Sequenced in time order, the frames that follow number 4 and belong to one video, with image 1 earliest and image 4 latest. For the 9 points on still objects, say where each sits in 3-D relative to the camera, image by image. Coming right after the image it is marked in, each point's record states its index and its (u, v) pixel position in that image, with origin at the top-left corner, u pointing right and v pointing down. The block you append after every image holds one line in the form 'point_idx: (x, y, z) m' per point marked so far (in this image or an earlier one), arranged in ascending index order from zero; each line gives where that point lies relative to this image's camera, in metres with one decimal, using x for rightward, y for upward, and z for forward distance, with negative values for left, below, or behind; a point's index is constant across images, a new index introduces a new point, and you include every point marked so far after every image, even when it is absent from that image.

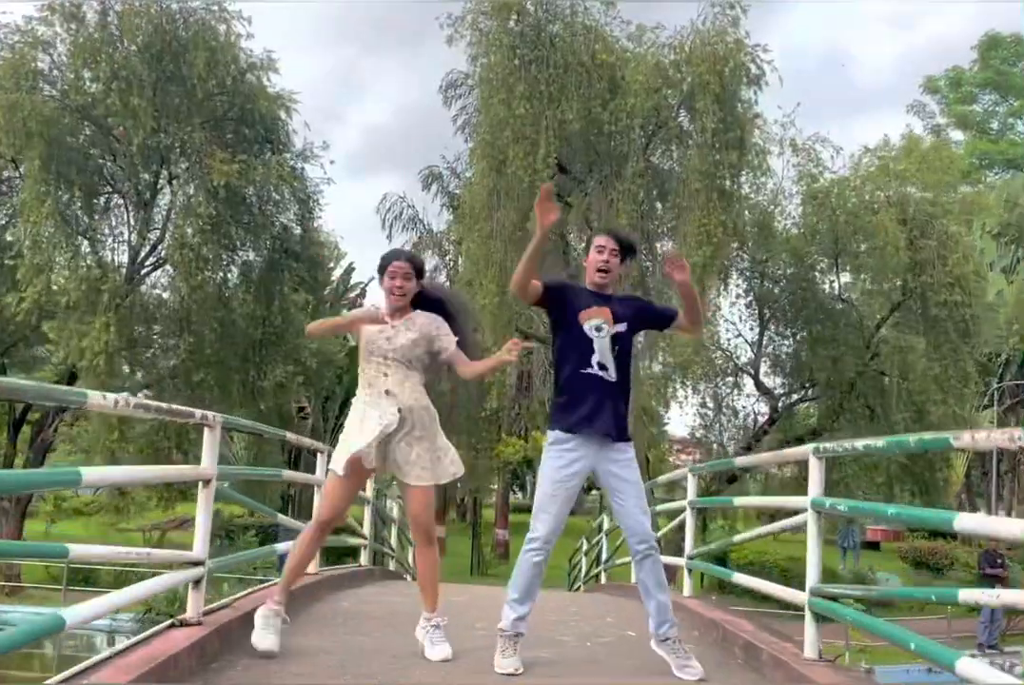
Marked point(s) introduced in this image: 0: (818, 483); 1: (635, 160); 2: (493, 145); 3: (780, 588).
0: (+1.2, -0.5, +3.8) m
1: (+1.7, +2.6, +13.9) m
2: (-0.3, +2.8, +13.9) m
3: (+1.1, -1.0, +4.1) m
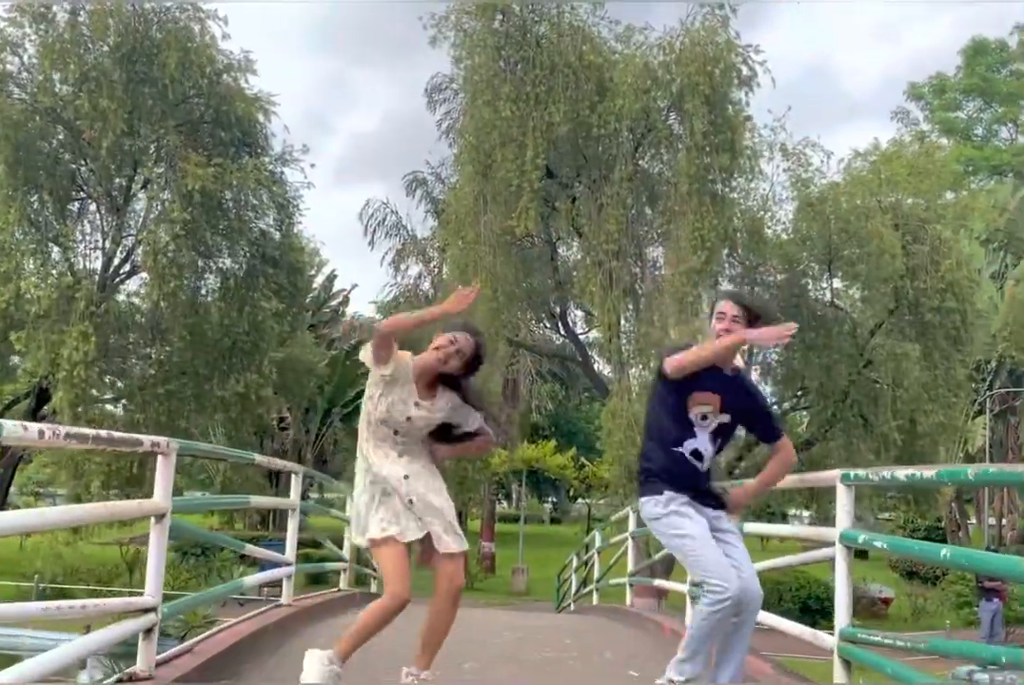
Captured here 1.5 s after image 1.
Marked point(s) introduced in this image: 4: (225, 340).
0: (+1.2, -0.6, +3.4) m
1: (+1.5, +2.5, +13.6) m
2: (-0.5, +2.7, +13.5) m
3: (+1.1, -1.1, +3.7) m
4: (-4.5, 0.0, +15.8) m
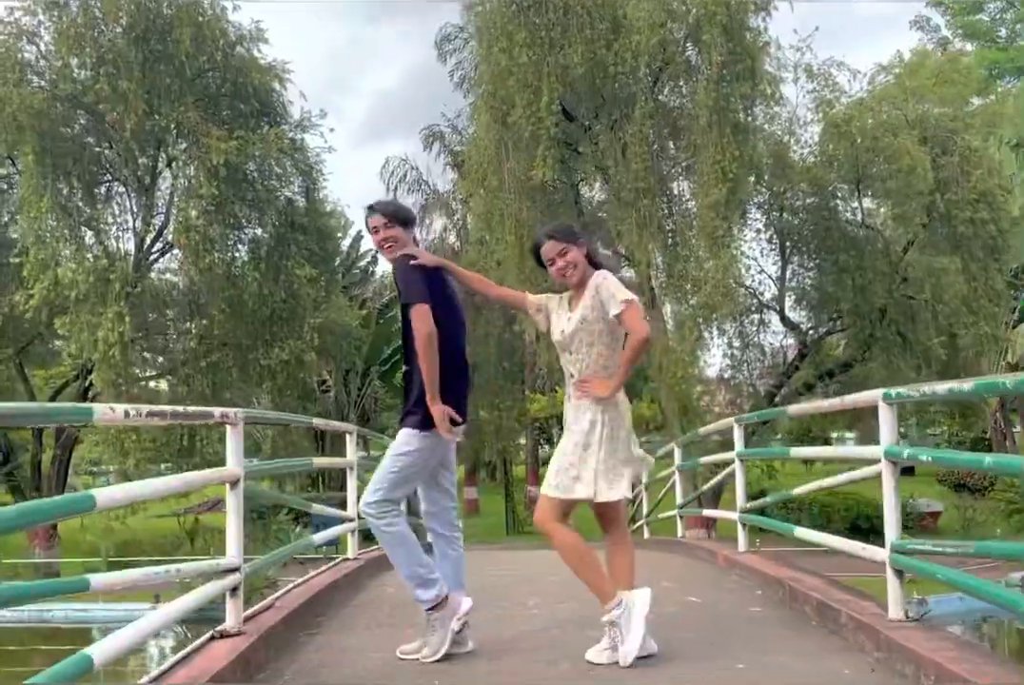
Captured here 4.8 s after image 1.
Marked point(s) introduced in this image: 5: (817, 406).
0: (+1.3, -0.3, +3.5) m
1: (+1.8, +3.3, +13.5) m
2: (-0.2, +3.4, +13.5) m
3: (+1.4, -0.8, +3.9) m
4: (-4.0, +0.5, +16.0) m
5: (+1.4, -0.3, +4.6) m
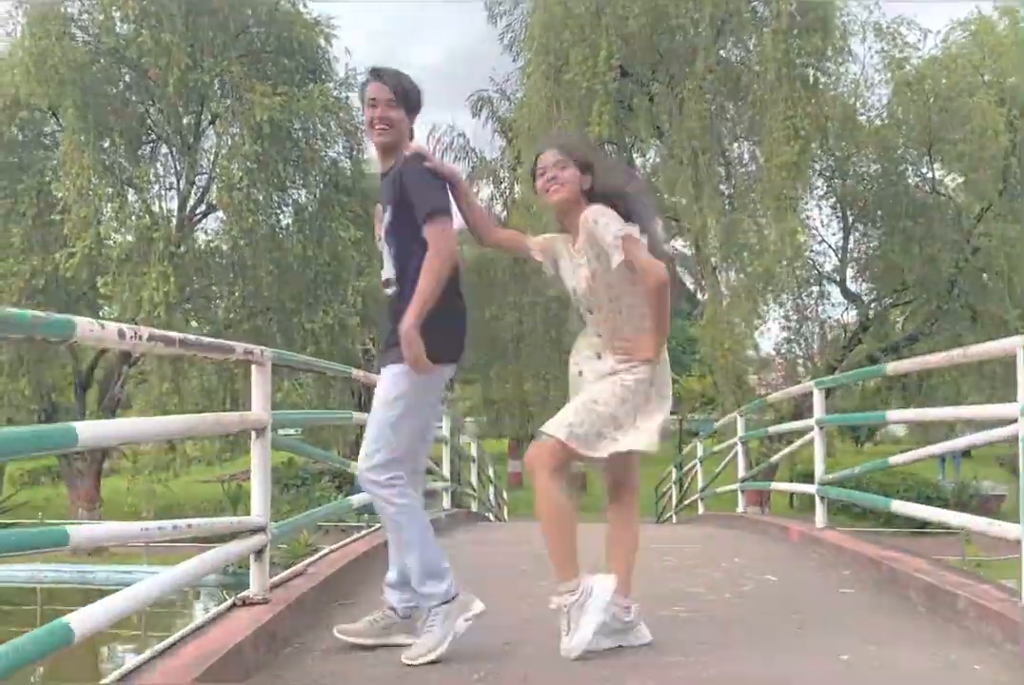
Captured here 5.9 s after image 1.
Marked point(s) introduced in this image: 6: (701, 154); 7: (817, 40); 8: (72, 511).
0: (+1.5, -0.1, +3.0) m
1: (+2.5, +3.7, +12.8) m
2: (+0.5, +3.8, +12.9) m
3: (+1.6, -0.6, +3.3) m
4: (-3.2, +1.1, +15.7) m
5: (+1.7, -0.1, +4.0) m
6: (+2.4, +2.4, +12.8) m
7: (+3.8, +3.8, +12.5) m
8: (-7.9, -3.0, +17.8) m
